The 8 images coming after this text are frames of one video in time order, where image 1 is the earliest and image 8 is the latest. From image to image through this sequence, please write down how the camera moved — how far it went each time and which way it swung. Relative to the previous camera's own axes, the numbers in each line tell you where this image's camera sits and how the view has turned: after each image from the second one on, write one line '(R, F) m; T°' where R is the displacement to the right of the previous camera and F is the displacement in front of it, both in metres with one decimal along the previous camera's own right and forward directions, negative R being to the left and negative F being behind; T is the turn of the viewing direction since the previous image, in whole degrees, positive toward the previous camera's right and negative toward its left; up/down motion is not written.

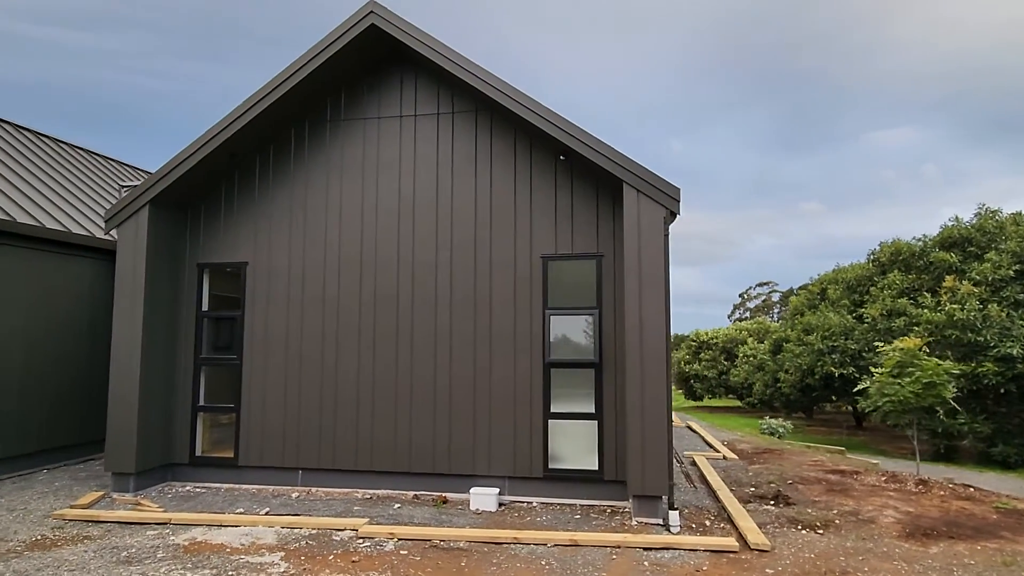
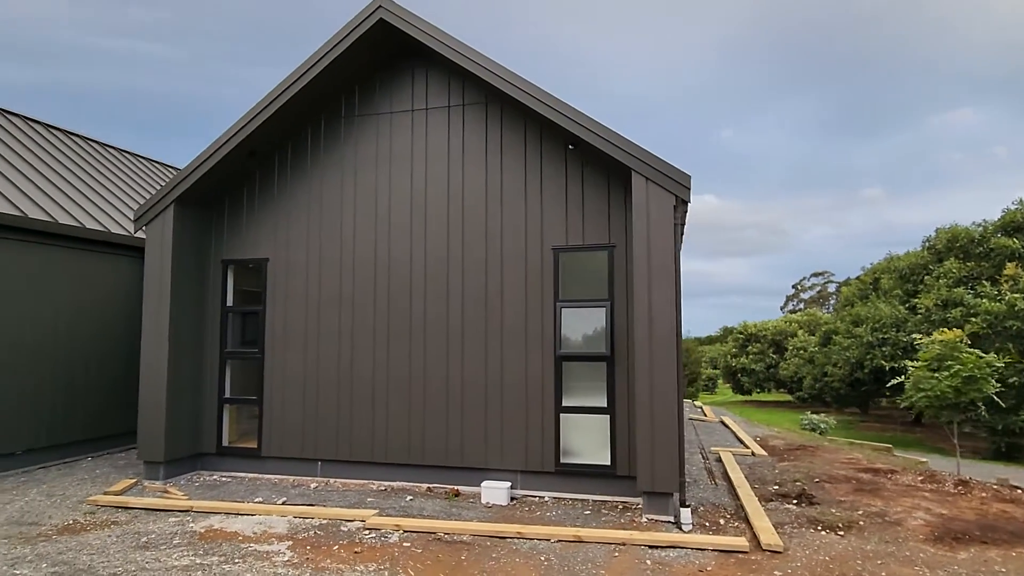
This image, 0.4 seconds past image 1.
(+0.3, +0.1) m; -4°
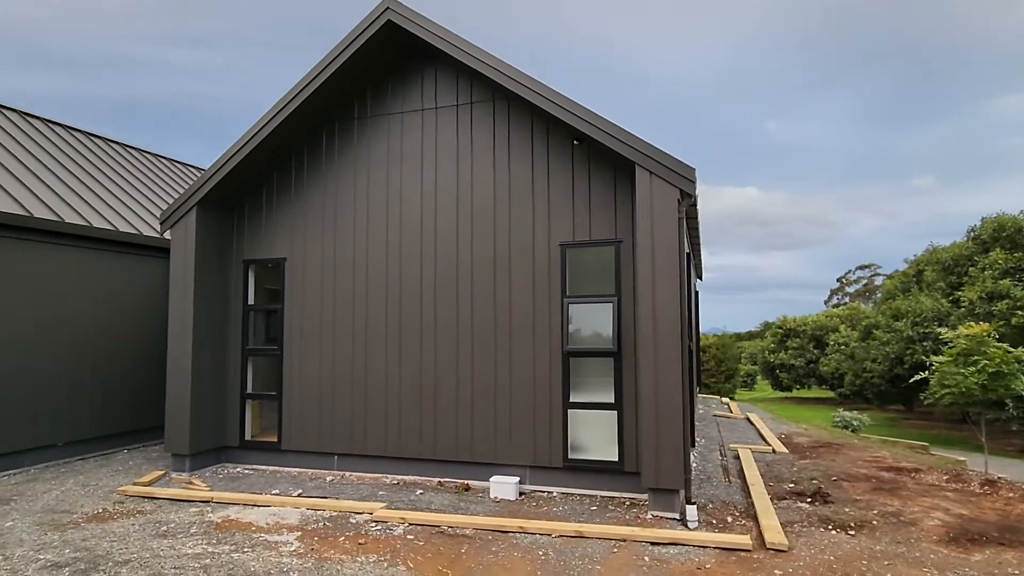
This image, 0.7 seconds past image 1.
(+0.3, 0.0) m; -4°
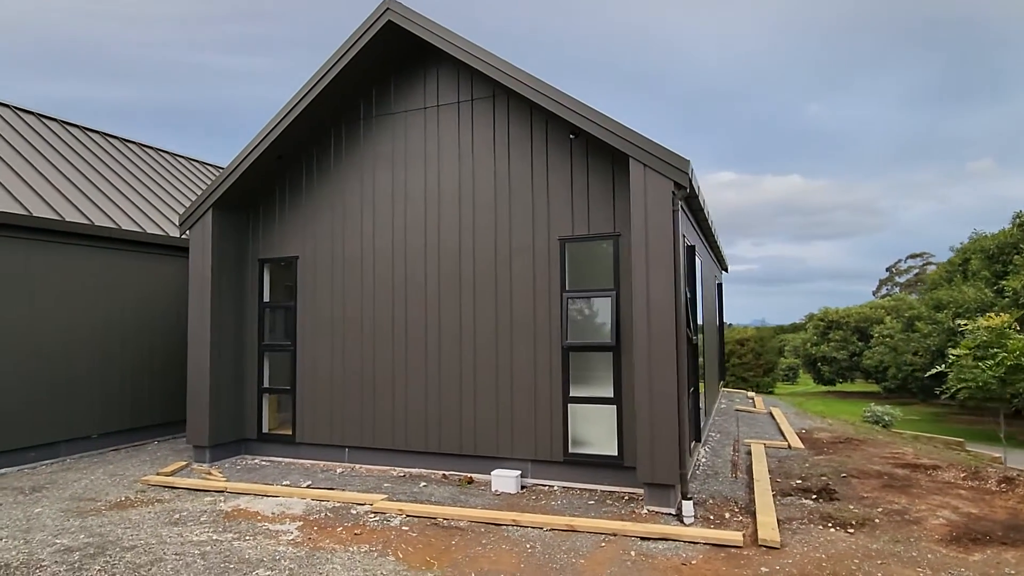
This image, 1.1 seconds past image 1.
(+0.4, 0.0) m; -4°
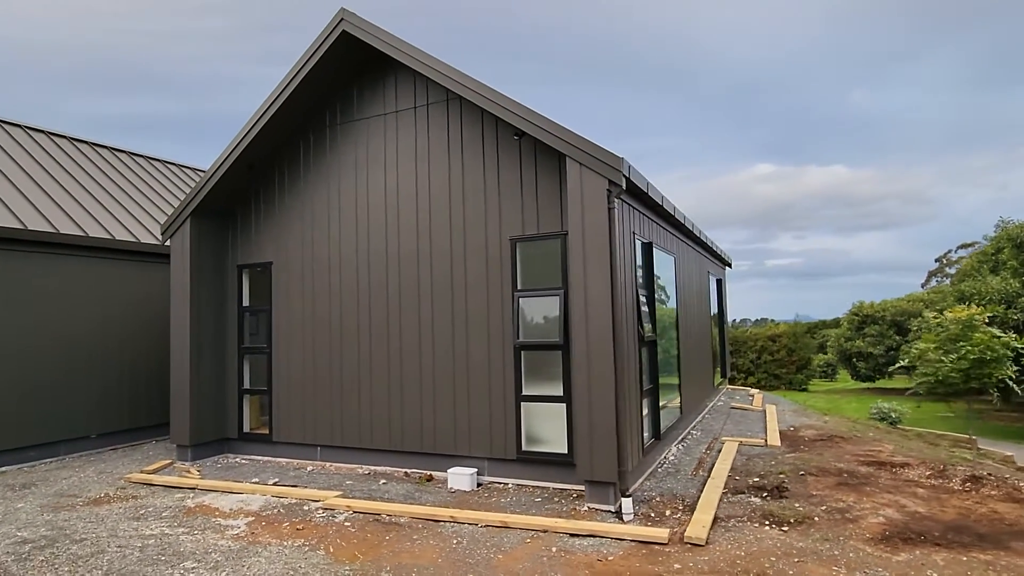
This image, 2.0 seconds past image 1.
(+0.8, 0.0) m; -4°
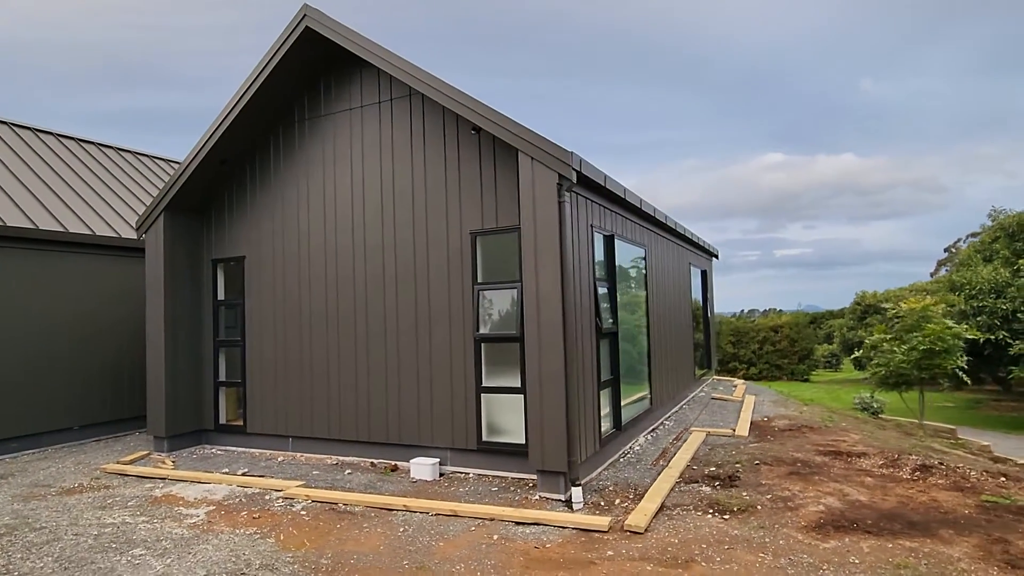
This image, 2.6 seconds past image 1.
(+0.4, -0.1) m; -1°
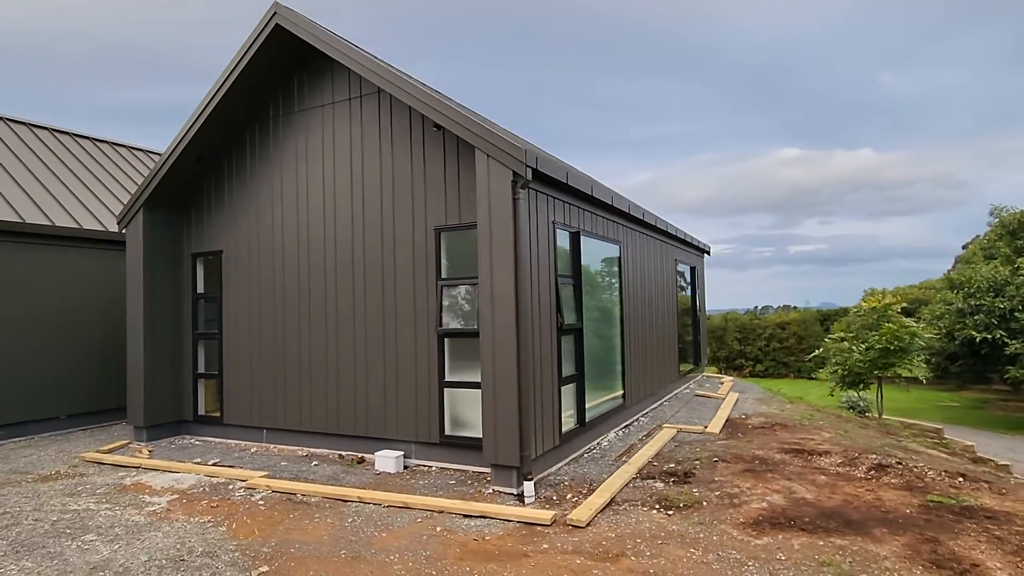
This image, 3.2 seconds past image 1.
(+0.5, 0.0) m; -1°
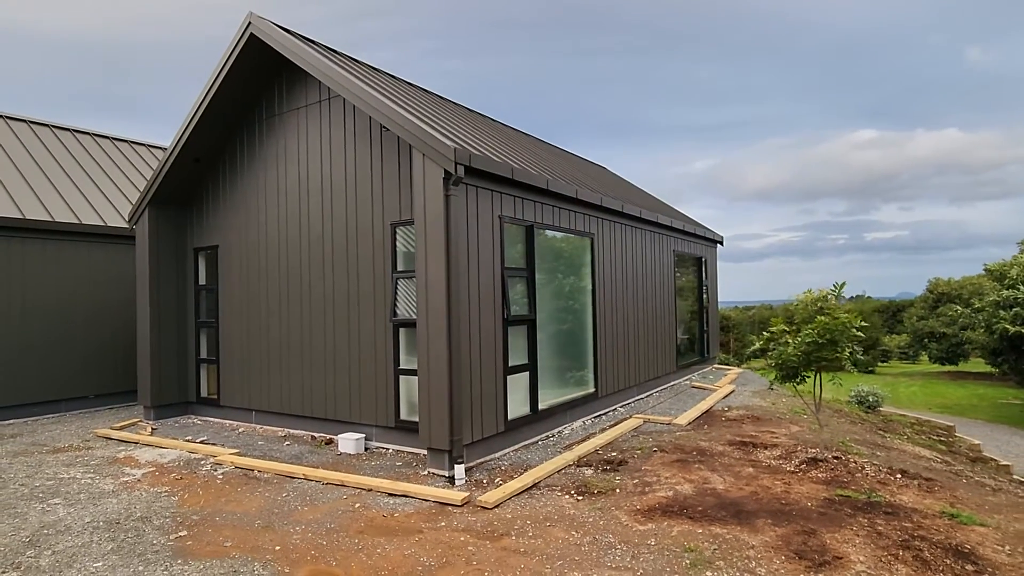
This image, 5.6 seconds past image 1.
(+1.1, -0.2) m; -6°
